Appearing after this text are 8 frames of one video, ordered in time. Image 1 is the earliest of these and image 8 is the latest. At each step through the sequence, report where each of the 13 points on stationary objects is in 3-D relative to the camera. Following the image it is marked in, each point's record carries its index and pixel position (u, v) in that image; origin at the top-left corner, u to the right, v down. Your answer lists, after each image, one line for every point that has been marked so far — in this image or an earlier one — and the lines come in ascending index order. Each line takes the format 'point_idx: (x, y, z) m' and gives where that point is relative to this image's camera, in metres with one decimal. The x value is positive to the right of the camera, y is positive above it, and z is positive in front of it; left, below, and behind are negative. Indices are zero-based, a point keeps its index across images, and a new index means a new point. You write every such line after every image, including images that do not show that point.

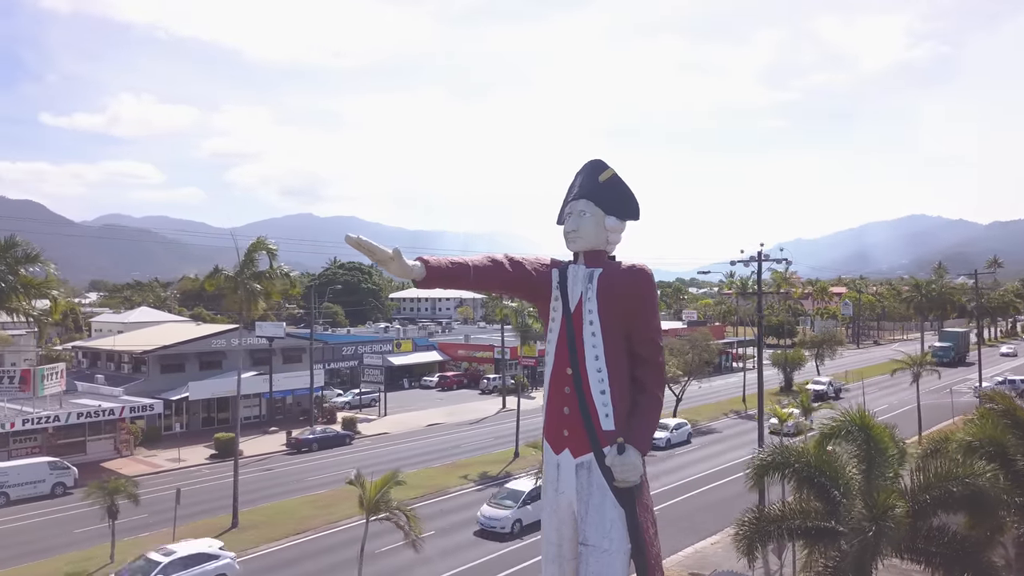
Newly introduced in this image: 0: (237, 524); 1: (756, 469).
0: (-6.1, -5.3, +18.2) m
1: (+3.0, -2.2, +10.1) m
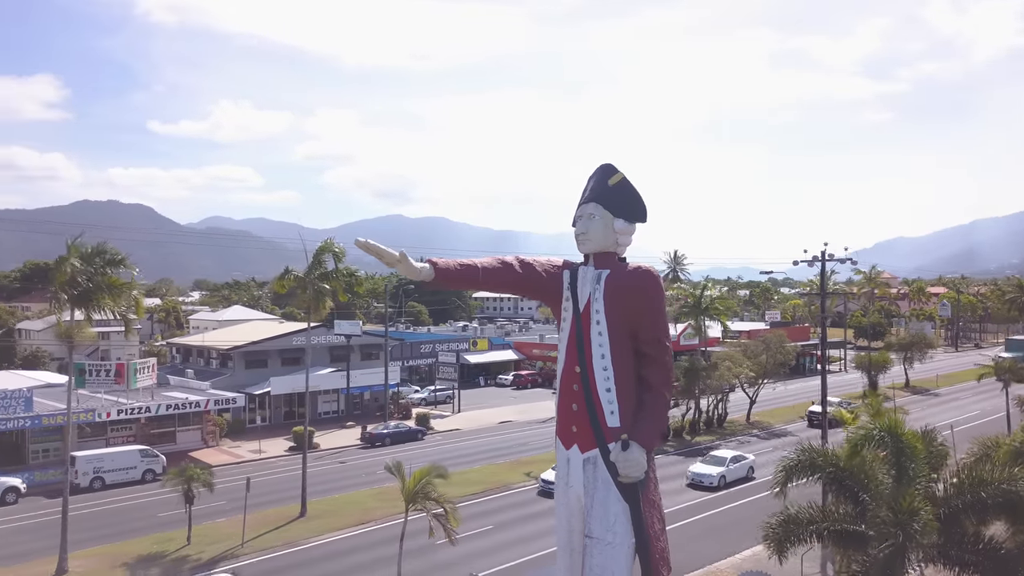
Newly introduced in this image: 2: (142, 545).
0: (-4.8, -5.3, +19.1) m
1: (+3.3, -2.2, +10.1) m
2: (-7.7, -5.4, +17.0) m
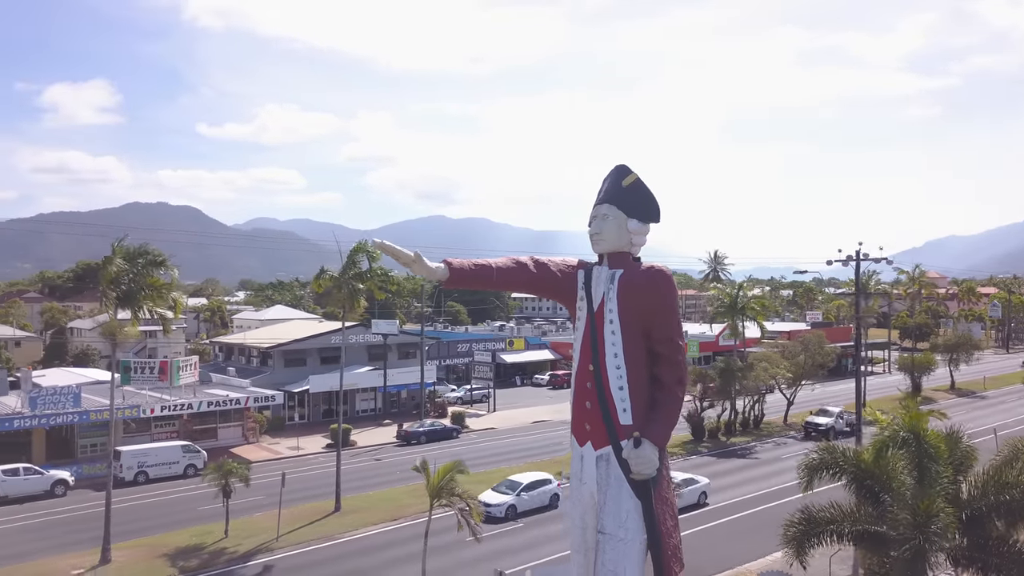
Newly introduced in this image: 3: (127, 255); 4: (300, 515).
0: (-4.1, -5.3, +19.5) m
1: (+3.6, -2.2, +10.0) m
2: (-7.1, -5.4, +17.5) m
3: (-8.1, +0.7, +17.1) m
4: (-5.0, -5.3, +19.1) m
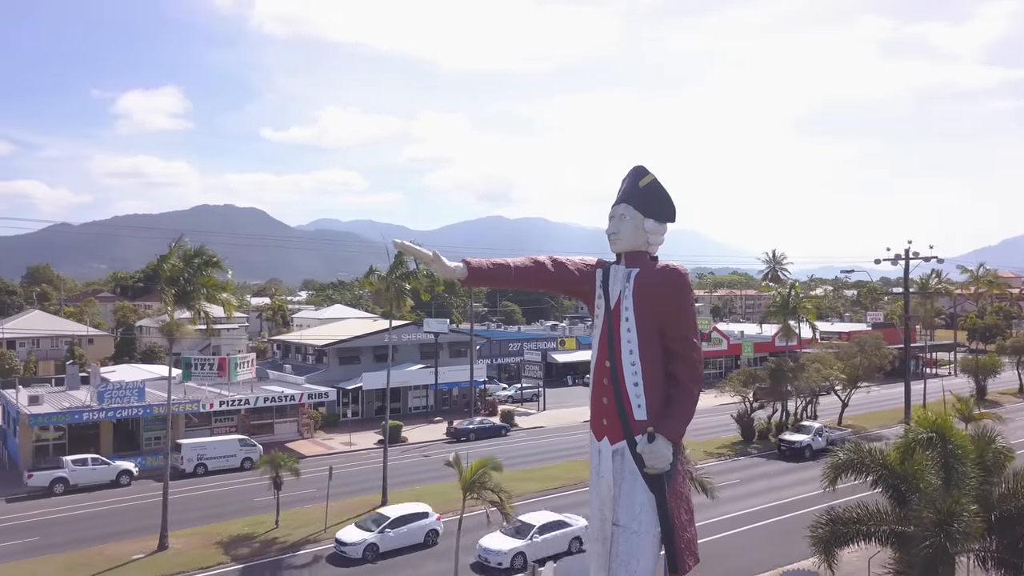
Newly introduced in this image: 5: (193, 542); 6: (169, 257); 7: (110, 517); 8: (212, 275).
0: (-3.1, -5.3, +20.0) m
1: (+3.9, -2.2, +10.0) m
2: (-6.2, -5.4, +18.2) m
3: (-7.3, +0.7, +17.9) m
4: (-4.0, -5.3, +19.7) m
5: (-6.7, -5.3, +17.1) m
6: (-7.5, +0.7, +17.6) m
7: (-9.8, -5.5, +19.7) m
8: (-6.7, +0.3, +18.2) m
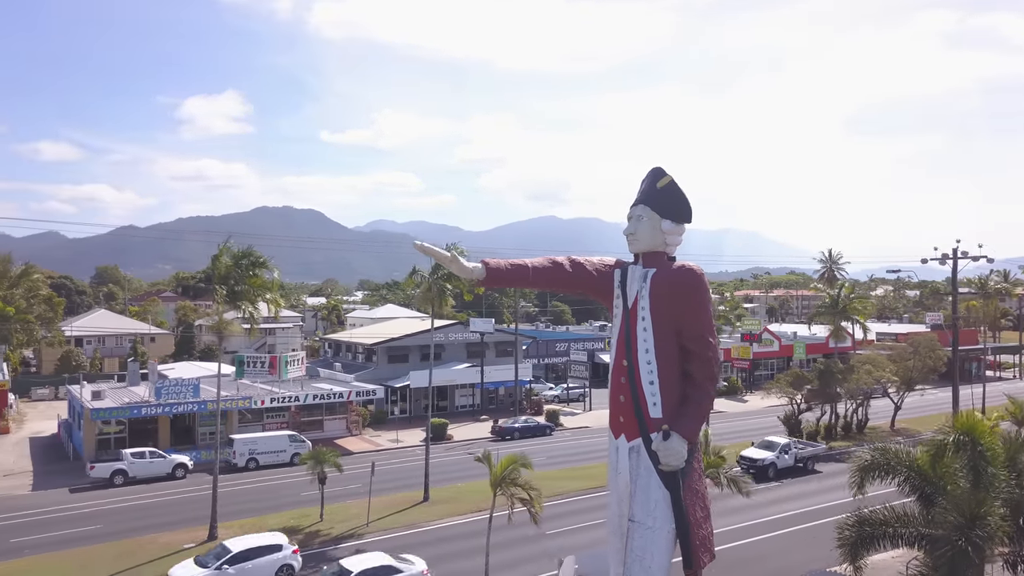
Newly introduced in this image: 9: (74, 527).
0: (-2.1, -5.3, +20.4) m
1: (+4.2, -2.2, +10.0) m
2: (-5.4, -5.4, +18.8) m
3: (-6.4, +0.7, +18.5) m
4: (-3.0, -5.3, +20.2) m
5: (-5.9, -5.3, +17.7) m
6: (-6.7, +0.7, +18.3) m
7: (-8.8, -5.5, +20.5) m
8: (-5.9, +0.3, +18.8) m
9: (-10.1, -5.5, +18.8) m
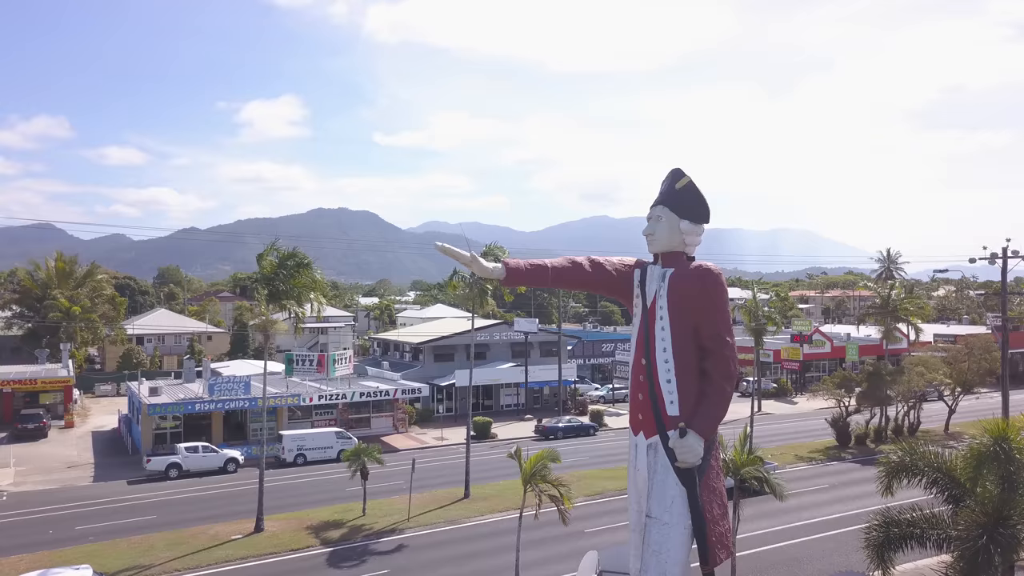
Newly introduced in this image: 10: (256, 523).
0: (-1.1, -5.3, +20.7) m
1: (+4.6, -2.2, +9.9) m
2: (-4.5, -5.4, +19.3) m
3: (-5.5, +0.7, +19.1) m
4: (-2.0, -5.3, +20.5) m
5: (-5.0, -5.3, +18.3) m
6: (-5.8, +0.7, +18.9) m
7: (-7.8, -5.5, +21.3) m
8: (-5.0, +0.3, +19.4) m
9: (-9.2, -5.5, +19.6) m
10: (-5.6, -5.2, +18.0) m
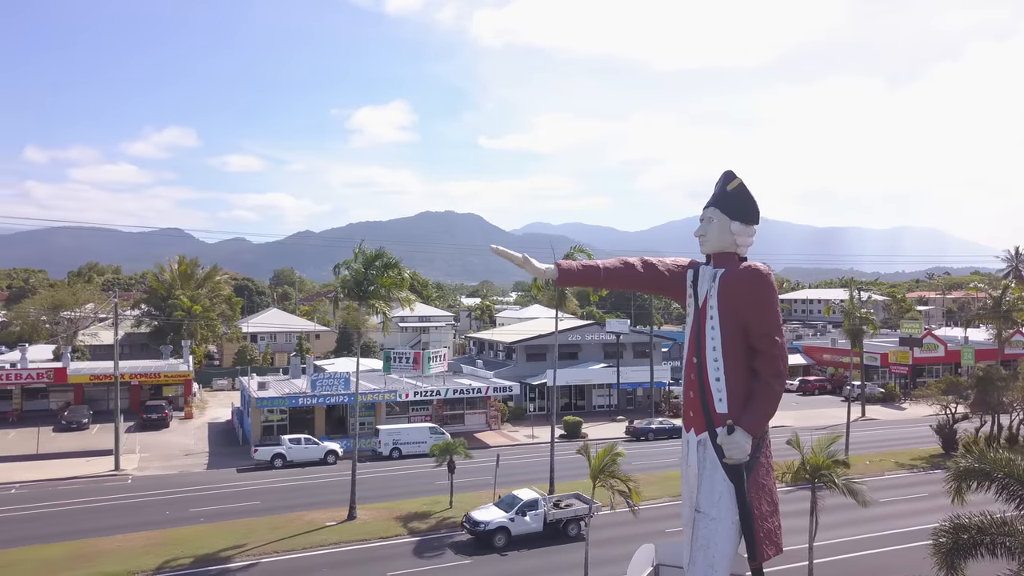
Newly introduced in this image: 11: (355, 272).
0: (+1.0, -5.3, +21.1) m
1: (+5.3, -2.2, +9.7) m
2: (-2.4, -5.4, +20.2) m
3: (-3.5, +0.7, +20.1) m
4: (+0.1, -5.3, +21.0) m
5: (-3.2, -5.4, +19.2) m
6: (-3.8, +0.7, +19.9) m
7: (-5.5, -5.6, +22.5) m
8: (-2.9, +0.3, +20.3) m
9: (-7.1, -5.5, +21.1) m
10: (-3.8, -5.2, +19.0) m
11: (-3.8, +0.4, +19.9) m
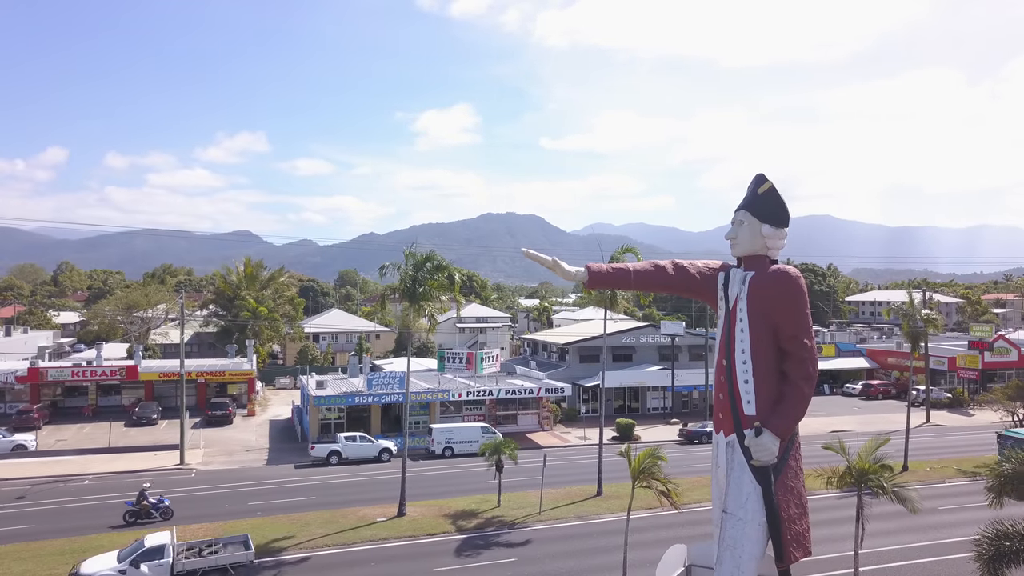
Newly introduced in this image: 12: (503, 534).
0: (+2.3, -5.3, +21.1) m
1: (+5.7, -2.3, +9.5) m
2: (-1.2, -5.4, +20.5) m
3: (-2.3, +0.7, +20.5) m
4: (+1.4, -5.4, +21.2) m
5: (-2.0, -5.4, +19.6) m
6: (-2.6, +0.6, +20.3) m
7: (-4.1, -5.6, +23.1) m
8: (-1.7, +0.2, +20.7) m
9: (-5.9, -5.6, +21.8) m
10: (-2.7, -5.2, +19.4) m
11: (-2.6, +0.3, +20.3) m
12: (-0.2, -5.4, +18.0) m
